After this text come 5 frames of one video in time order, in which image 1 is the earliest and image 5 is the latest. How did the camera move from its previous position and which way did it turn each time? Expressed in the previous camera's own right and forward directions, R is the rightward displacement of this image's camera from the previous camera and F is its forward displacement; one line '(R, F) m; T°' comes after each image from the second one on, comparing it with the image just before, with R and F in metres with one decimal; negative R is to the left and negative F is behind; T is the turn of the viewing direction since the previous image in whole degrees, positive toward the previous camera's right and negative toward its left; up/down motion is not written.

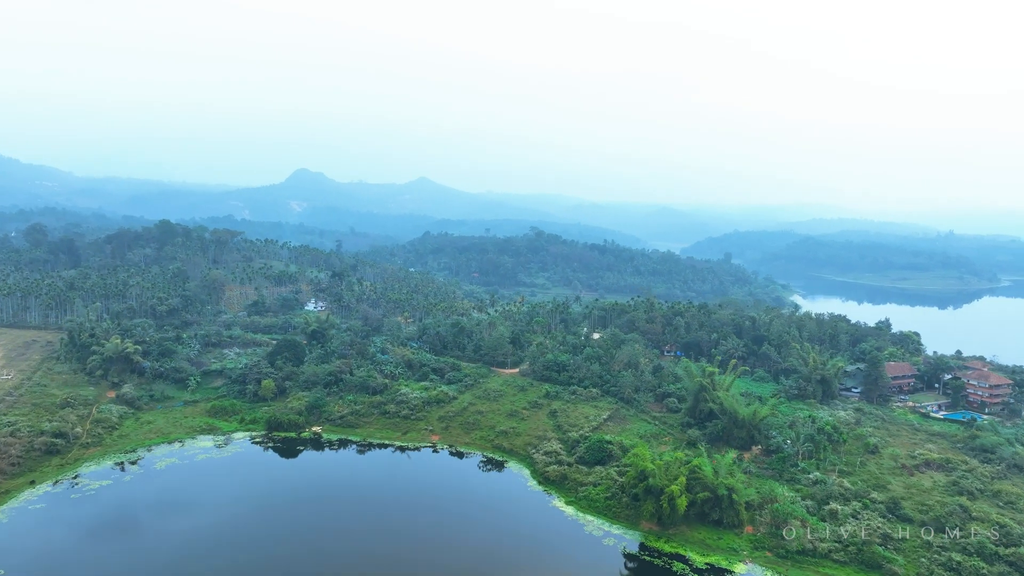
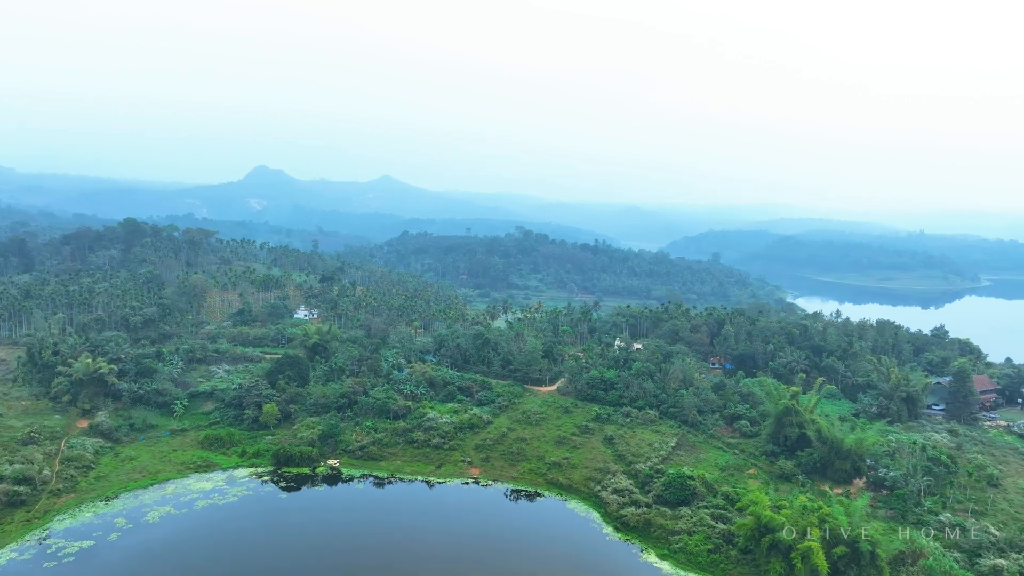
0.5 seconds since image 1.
(-5.2, +6.4) m; +3°
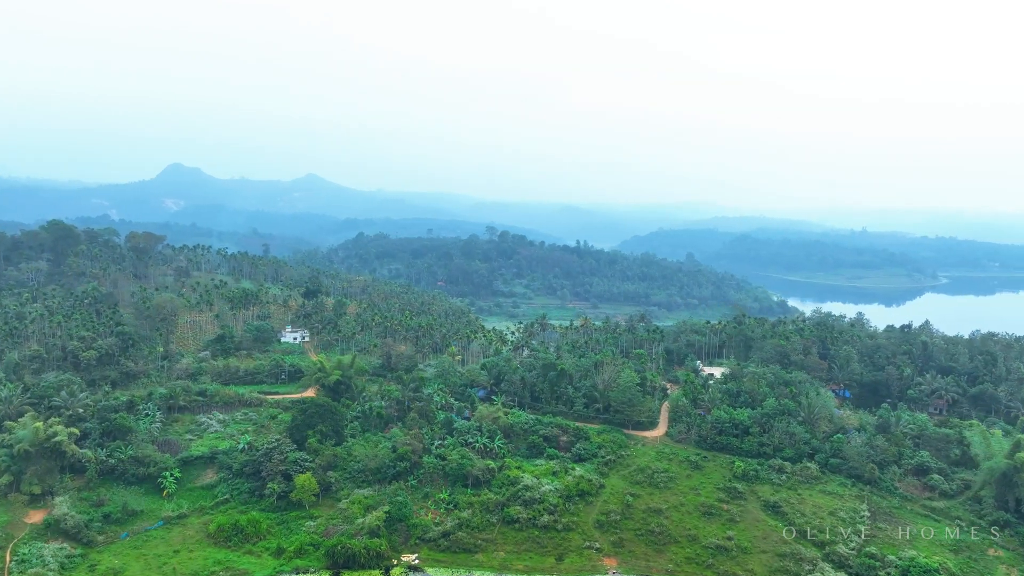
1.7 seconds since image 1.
(-9.1, +11.0) m; +6°
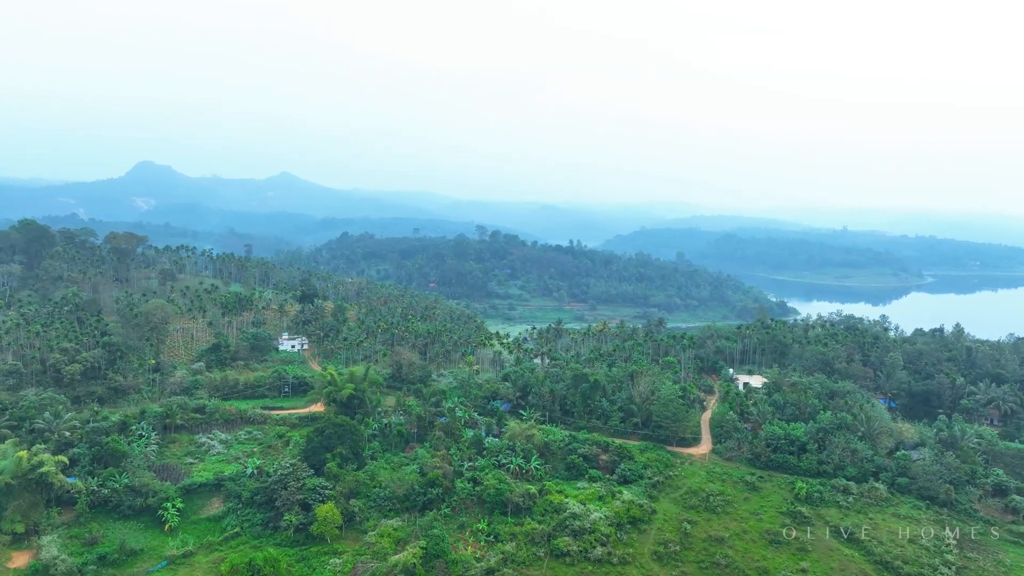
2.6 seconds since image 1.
(-2.9, +3.2) m; +2°
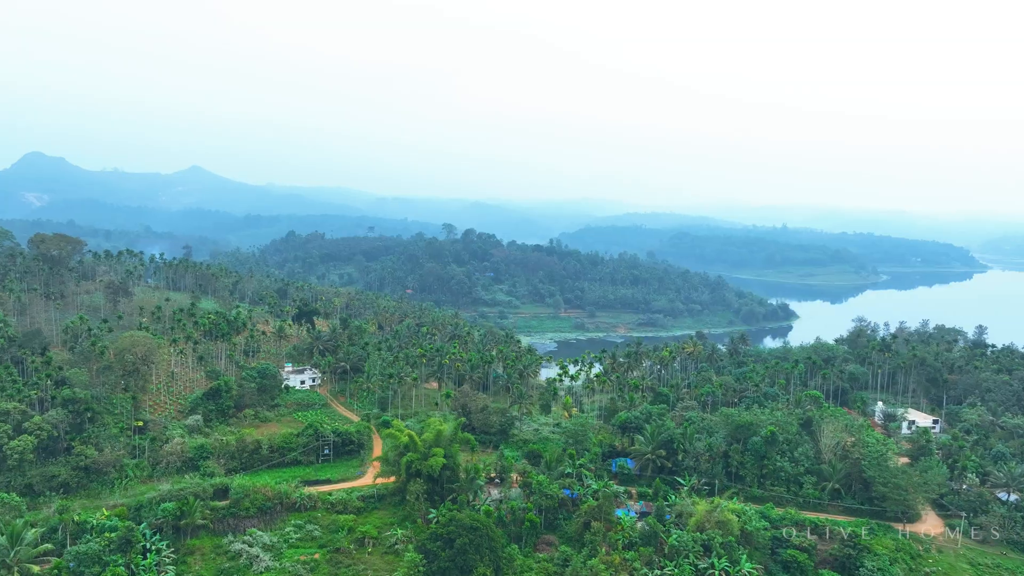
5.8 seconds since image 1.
(-9.2, +10.9) m; +7°
